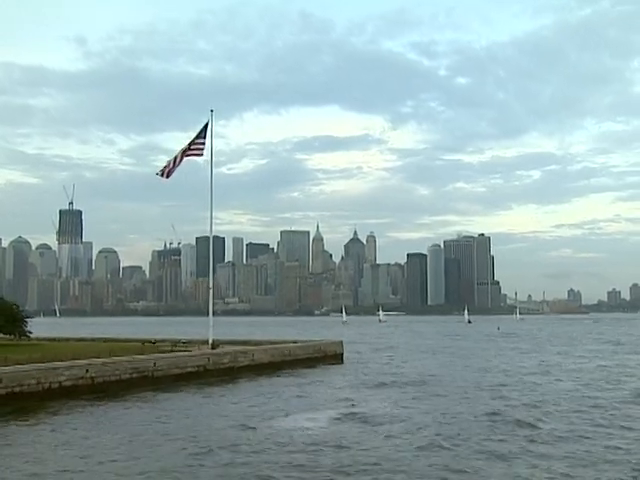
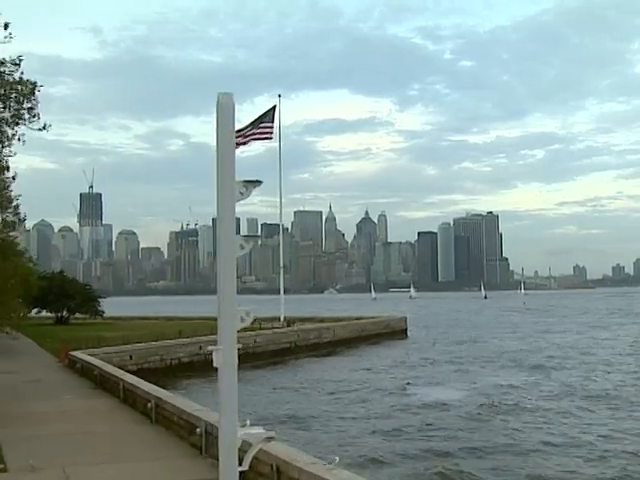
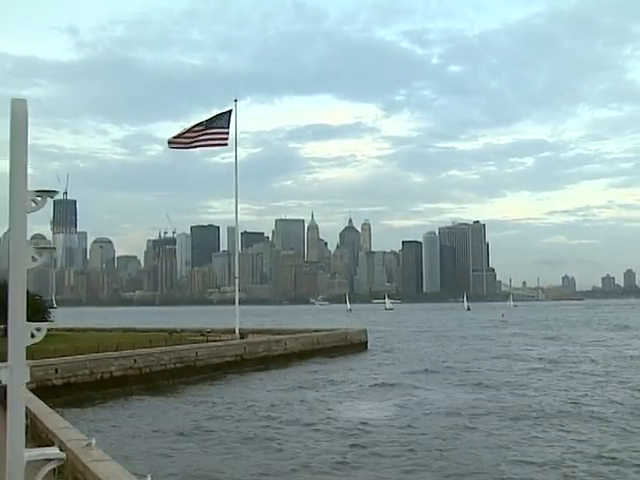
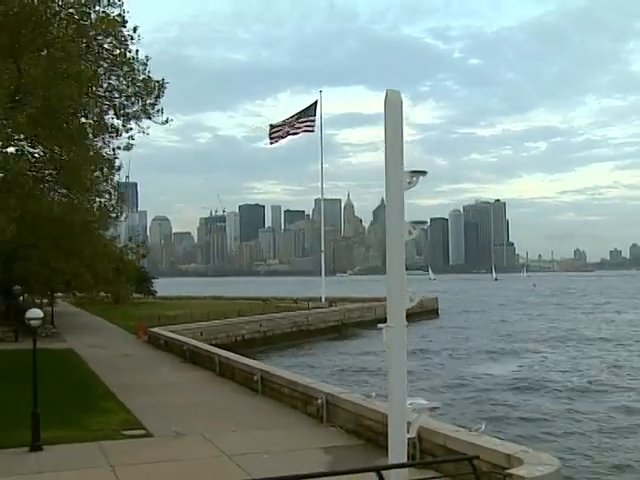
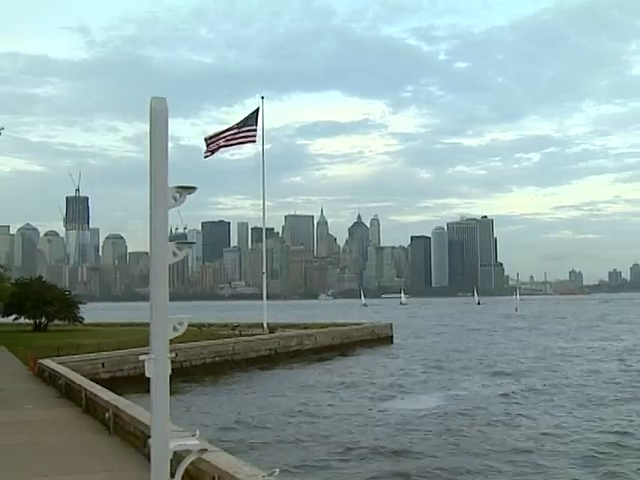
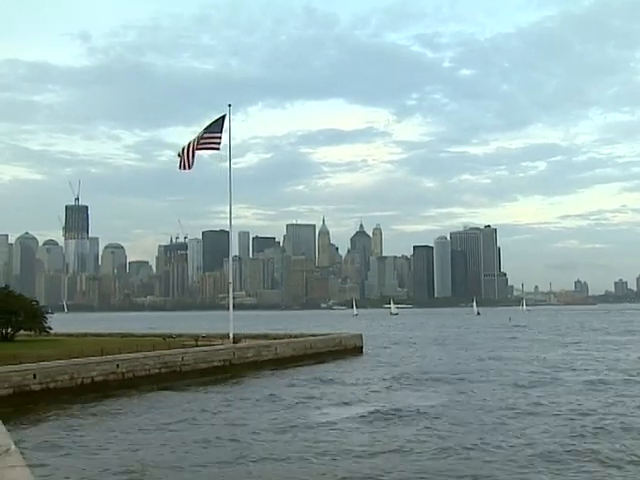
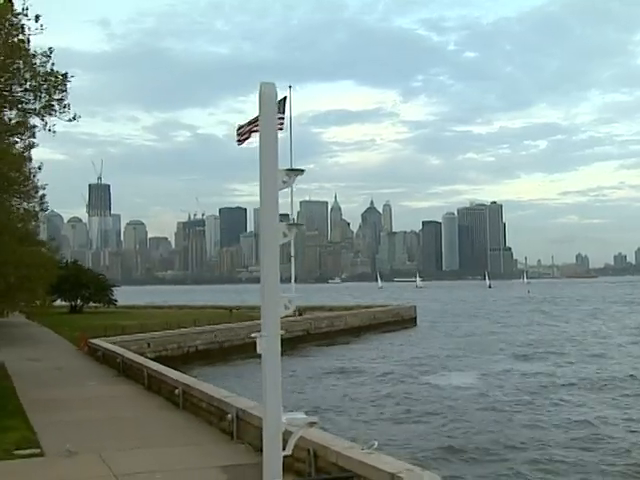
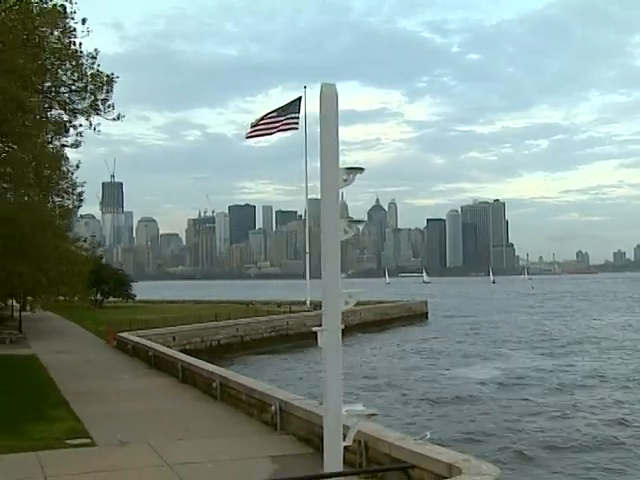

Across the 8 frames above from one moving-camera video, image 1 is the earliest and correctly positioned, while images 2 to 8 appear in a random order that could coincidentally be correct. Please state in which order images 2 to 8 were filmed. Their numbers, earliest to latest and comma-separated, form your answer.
6, 3, 5, 2, 7, 8, 4
